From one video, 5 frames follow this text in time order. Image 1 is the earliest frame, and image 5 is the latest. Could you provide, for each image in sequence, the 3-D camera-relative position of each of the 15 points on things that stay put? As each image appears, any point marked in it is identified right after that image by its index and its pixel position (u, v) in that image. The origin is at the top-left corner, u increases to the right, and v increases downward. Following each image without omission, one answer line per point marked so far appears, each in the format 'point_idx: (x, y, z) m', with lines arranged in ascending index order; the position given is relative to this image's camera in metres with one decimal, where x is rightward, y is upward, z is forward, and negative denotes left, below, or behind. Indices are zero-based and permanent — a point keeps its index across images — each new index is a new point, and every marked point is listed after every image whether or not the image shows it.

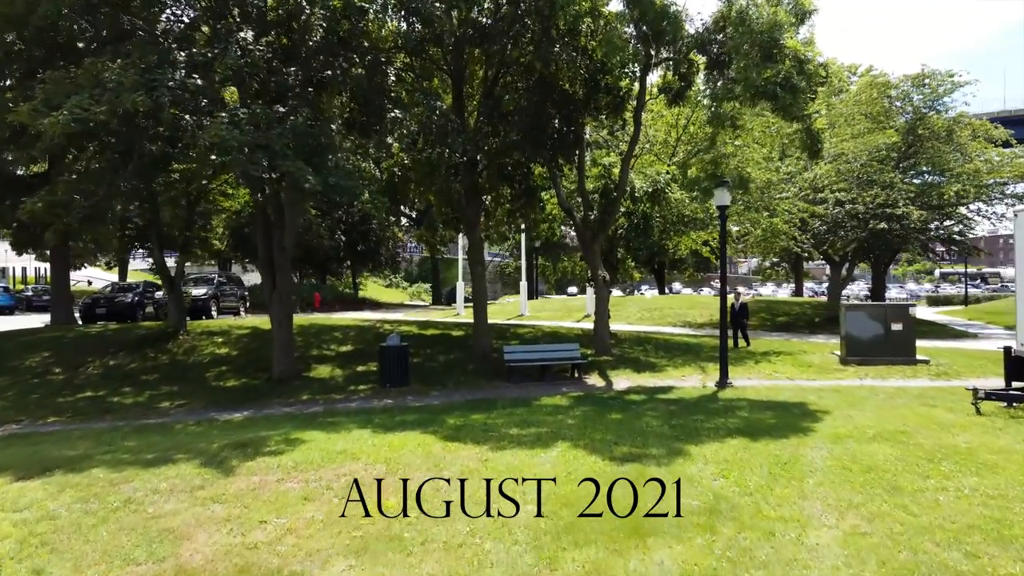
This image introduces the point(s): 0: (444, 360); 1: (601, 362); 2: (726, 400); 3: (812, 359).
0: (-1.9, -2.1, +17.2) m
1: (+2.5, -2.1, +17.2) m
2: (+4.4, -2.3, +12.4) m
3: (+8.7, -2.1, +17.5) m
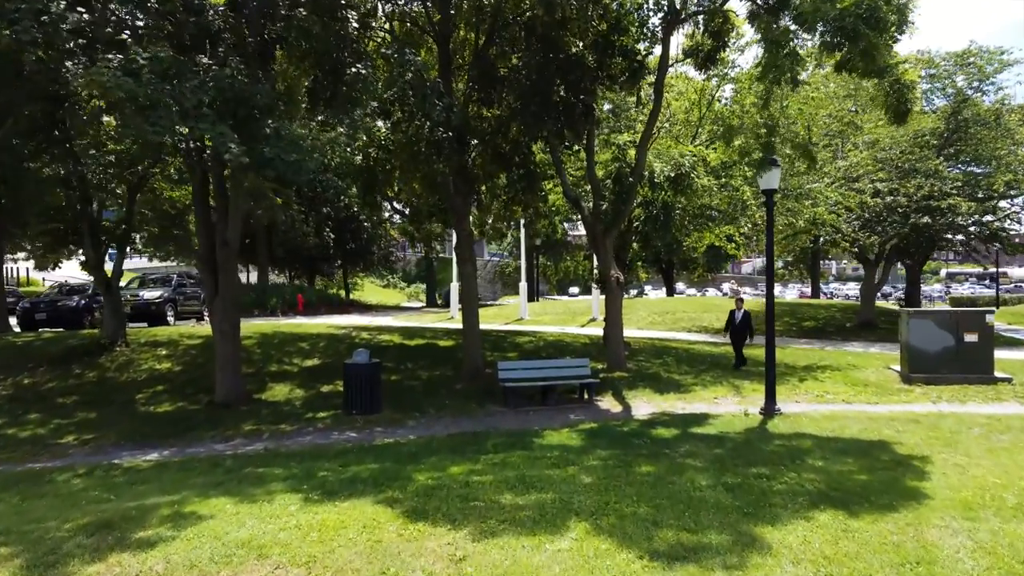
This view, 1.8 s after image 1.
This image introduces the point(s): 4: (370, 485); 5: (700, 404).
0: (-2.0, -2.1, +14.3) m
1: (+2.5, -2.1, +14.4) m
2: (+4.3, -2.4, +9.6) m
3: (+8.6, -2.1, +14.7) m
4: (-1.7, -2.3, +7.2) m
5: (+3.9, -2.4, +12.7) m
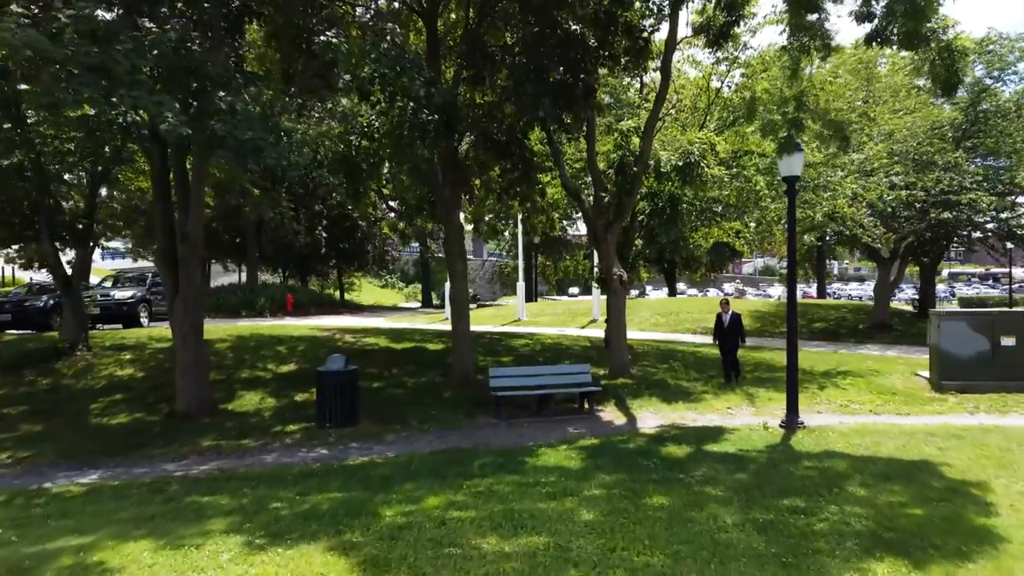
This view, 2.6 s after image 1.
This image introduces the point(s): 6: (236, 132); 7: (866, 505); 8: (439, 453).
0: (-2.2, -2.1, +13.1) m
1: (+2.3, -2.1, +13.2) m
2: (+4.1, -2.4, +8.3) m
3: (+8.4, -2.1, +13.4) m
4: (-1.8, -2.3, +6.0) m
5: (+3.8, -2.4, +11.5) m
6: (-3.6, +2.0, +7.8) m
7: (+3.8, -2.3, +6.5) m
8: (-1.1, -2.5, +9.2) m
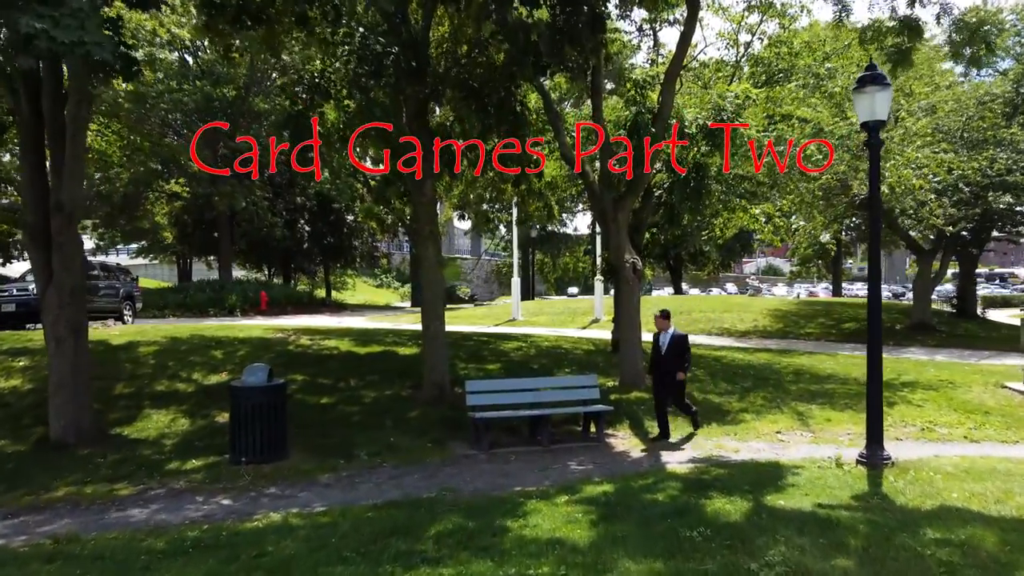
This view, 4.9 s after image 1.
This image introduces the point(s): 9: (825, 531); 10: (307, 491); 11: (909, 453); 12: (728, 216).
0: (-2.4, -1.9, +10.3) m
1: (+2.1, -1.9, +10.4) m
2: (+3.9, -2.2, +5.6) m
3: (+8.2, -1.9, +10.7) m
4: (-2.1, -2.1, +3.2) m
5: (+3.6, -2.2, +8.7) m
6: (-3.8, +2.2, +5.0) m
7: (+3.5, -2.1, +3.7) m
8: (-1.3, -2.3, +6.4) m
9: (+2.8, -2.2, +5.5) m
10: (-2.4, -2.4, +7.2) m
11: (+5.4, -2.2, +8.2) m
12: (+5.5, +1.8, +15.5) m
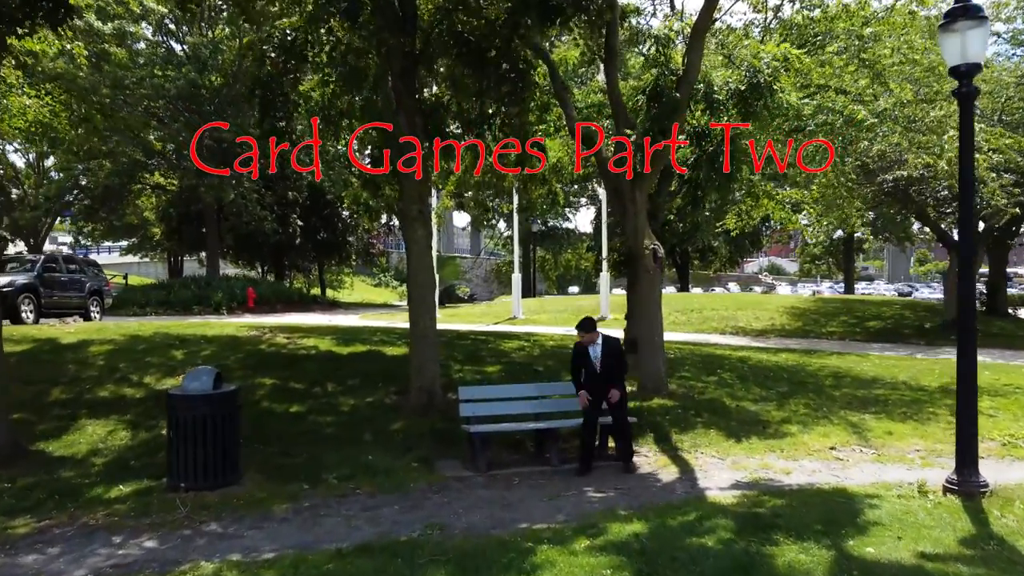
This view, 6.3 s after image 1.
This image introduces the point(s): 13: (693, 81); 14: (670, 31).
0: (-2.4, -1.8, +8.8) m
1: (+2.1, -1.8, +8.9) m
2: (+3.9, -2.0, +4.0) m
3: (+8.2, -1.8, +9.1) m
4: (-2.0, -2.0, +1.7) m
5: (+3.6, -2.1, +7.2) m
6: (-3.7, +2.4, +3.5) m
7: (+3.6, -2.0, +2.2) m
8: (-1.3, -2.2, +4.9) m
9: (+2.8, -2.0, +3.9) m
10: (-2.4, -2.2, +5.7) m
11: (+5.4, -2.1, +6.7) m
12: (+5.5, +1.9, +14.0) m
13: (+2.9, +3.3, +9.6) m
14: (+2.8, +4.6, +11.2) m
